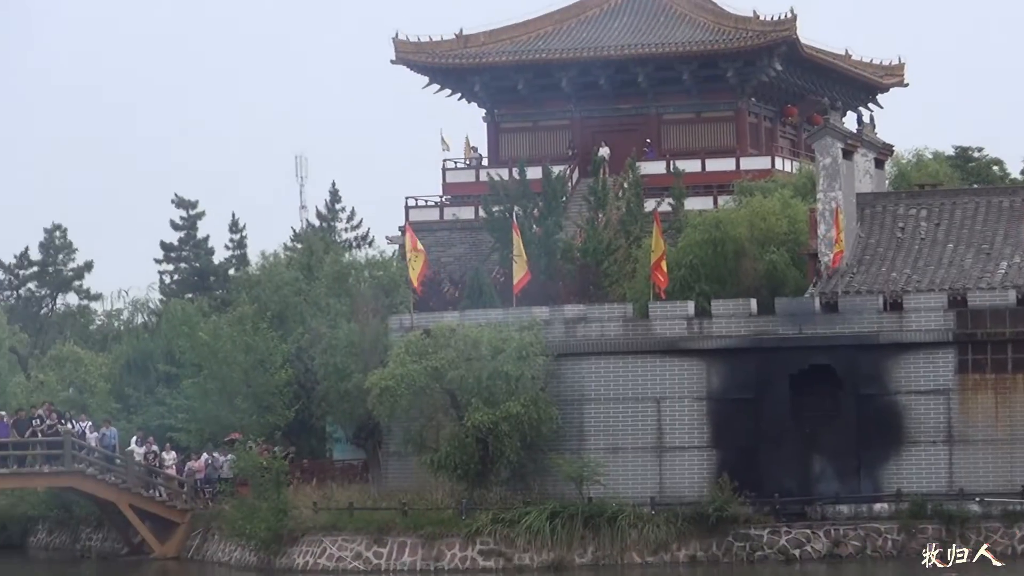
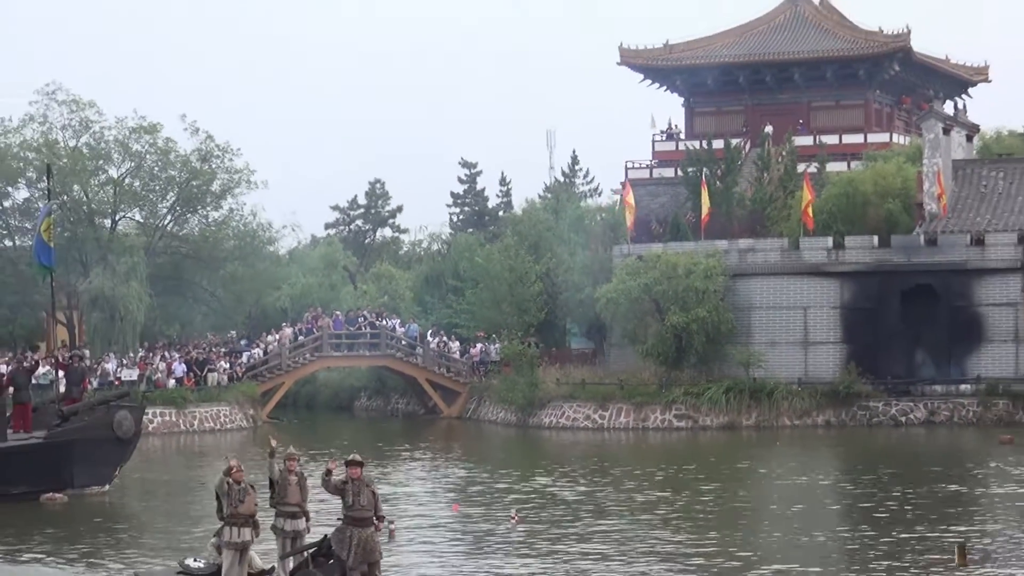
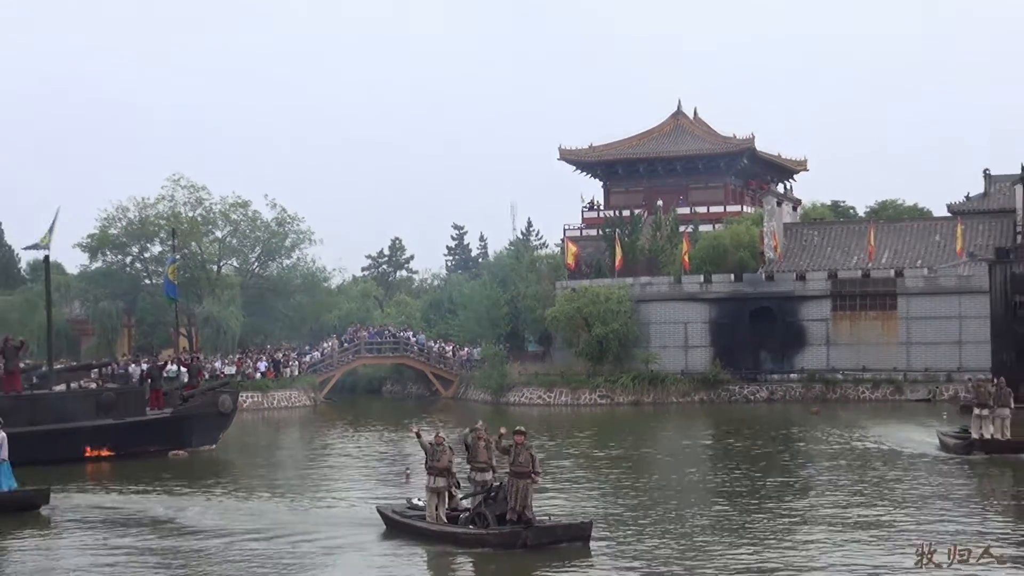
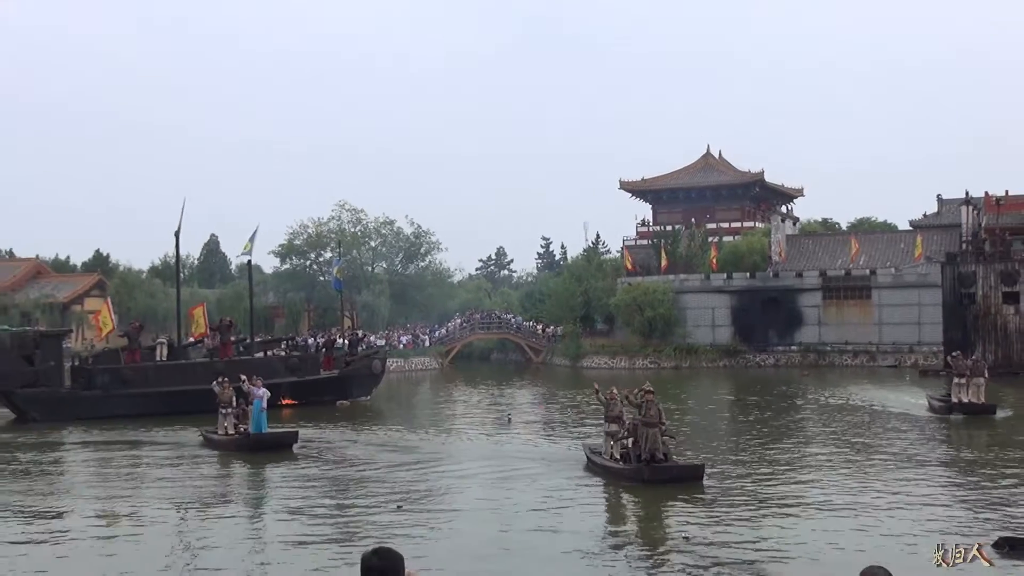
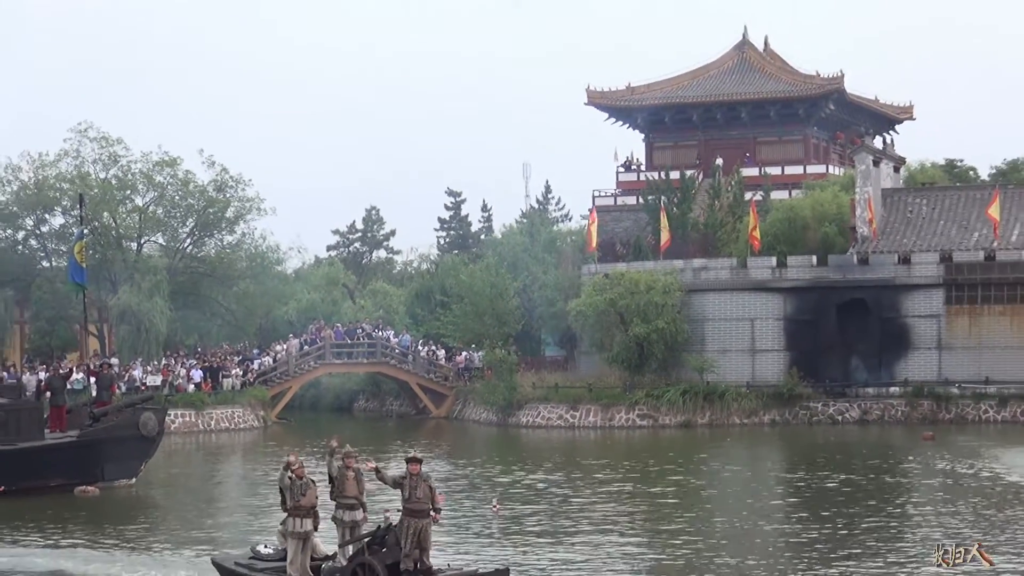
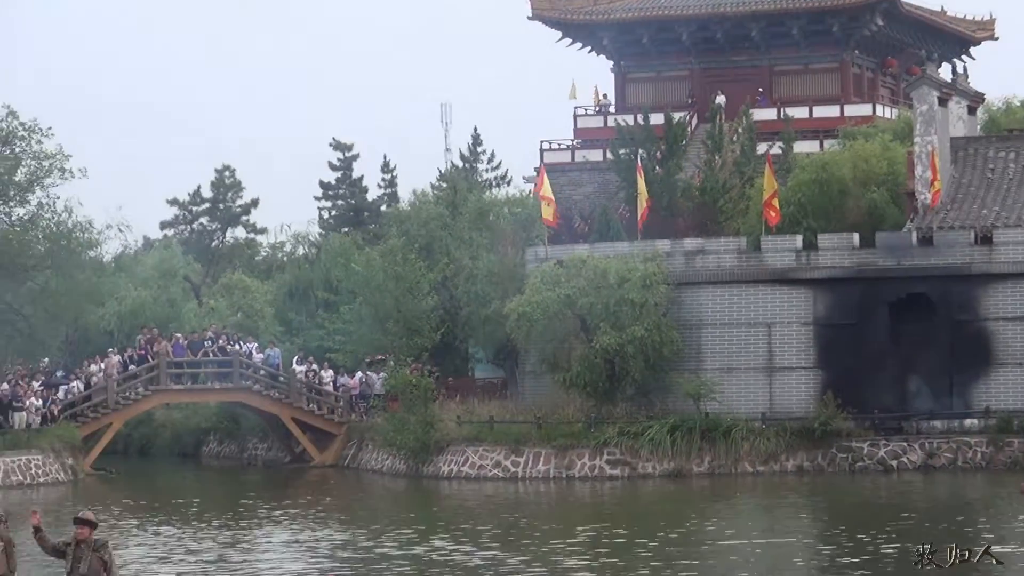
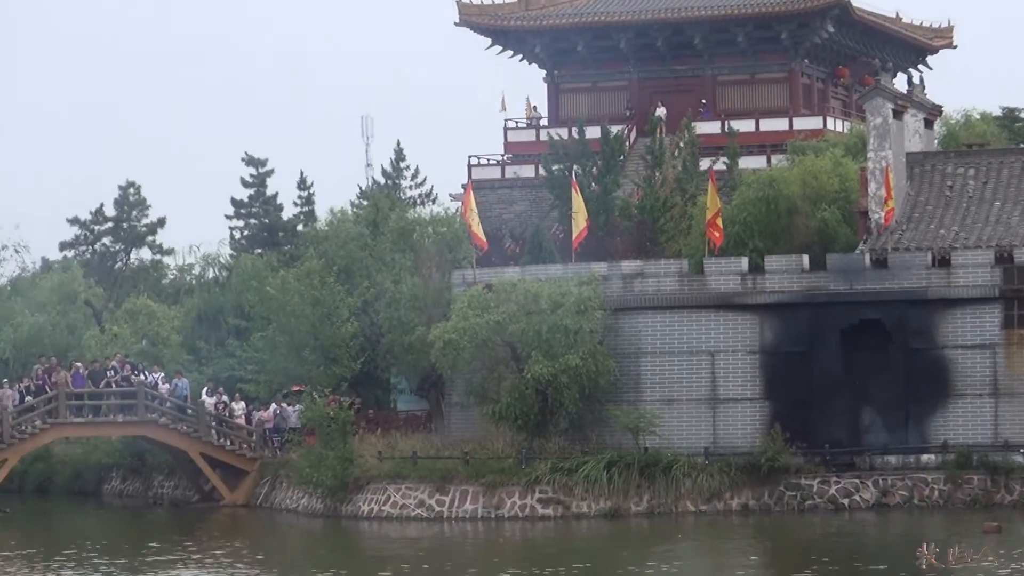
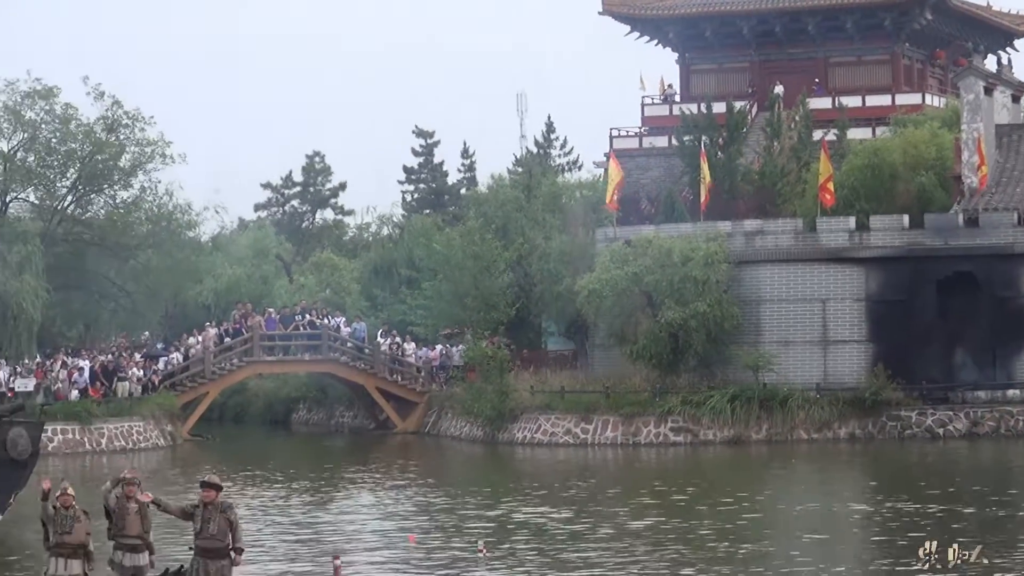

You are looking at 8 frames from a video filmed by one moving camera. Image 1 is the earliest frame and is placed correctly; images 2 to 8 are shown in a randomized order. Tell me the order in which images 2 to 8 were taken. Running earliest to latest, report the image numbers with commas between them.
7, 6, 8, 2, 5, 3, 4
